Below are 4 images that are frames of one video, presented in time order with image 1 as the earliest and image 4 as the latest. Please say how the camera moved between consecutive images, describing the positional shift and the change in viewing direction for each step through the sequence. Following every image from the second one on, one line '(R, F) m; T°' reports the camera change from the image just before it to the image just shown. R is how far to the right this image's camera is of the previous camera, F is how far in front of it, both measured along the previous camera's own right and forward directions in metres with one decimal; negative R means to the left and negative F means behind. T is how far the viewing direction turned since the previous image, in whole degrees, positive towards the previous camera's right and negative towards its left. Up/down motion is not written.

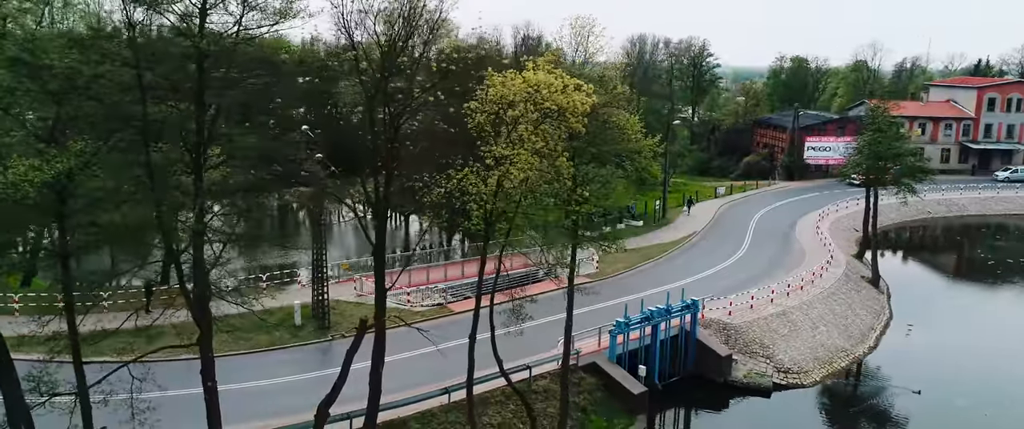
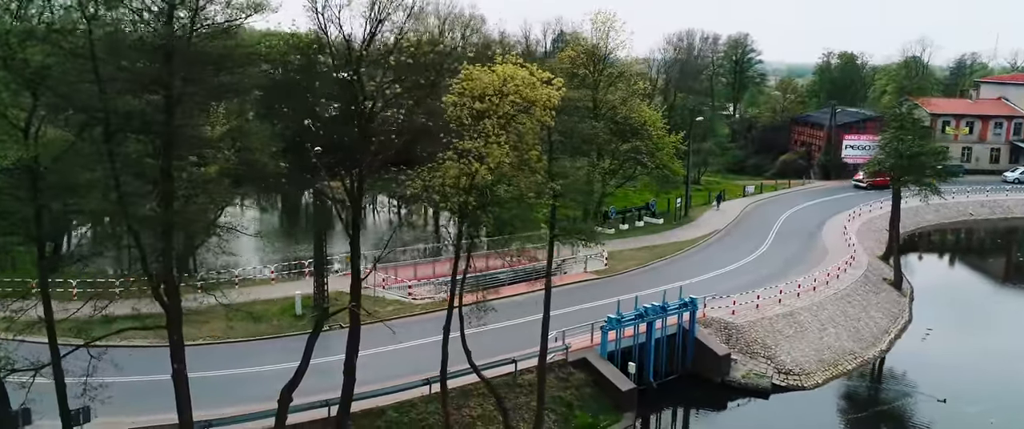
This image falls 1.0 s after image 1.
(+1.9, 0.0) m; -4°
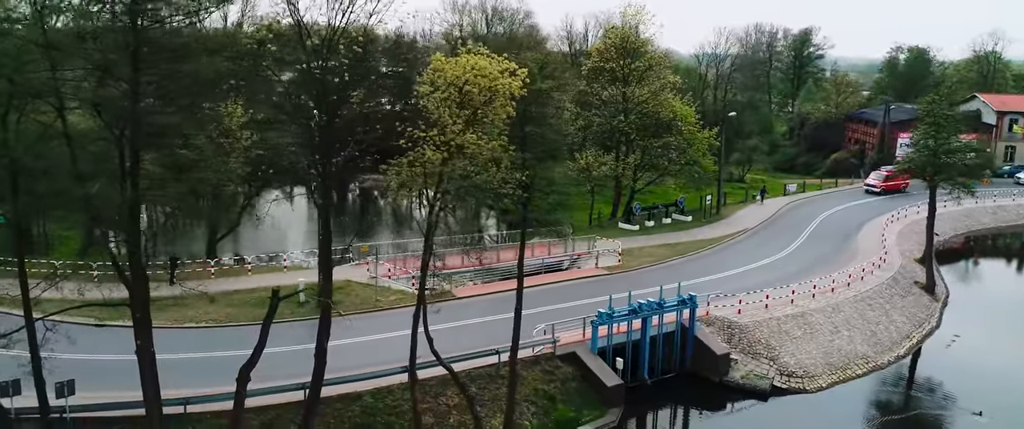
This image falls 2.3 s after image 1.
(+2.5, +0.1) m; -5°
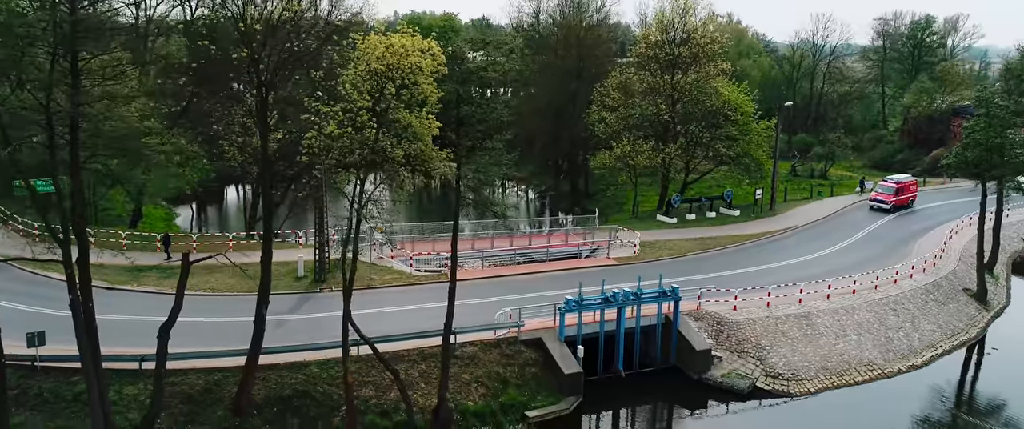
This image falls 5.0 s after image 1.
(+5.0, +0.4) m; -10°
